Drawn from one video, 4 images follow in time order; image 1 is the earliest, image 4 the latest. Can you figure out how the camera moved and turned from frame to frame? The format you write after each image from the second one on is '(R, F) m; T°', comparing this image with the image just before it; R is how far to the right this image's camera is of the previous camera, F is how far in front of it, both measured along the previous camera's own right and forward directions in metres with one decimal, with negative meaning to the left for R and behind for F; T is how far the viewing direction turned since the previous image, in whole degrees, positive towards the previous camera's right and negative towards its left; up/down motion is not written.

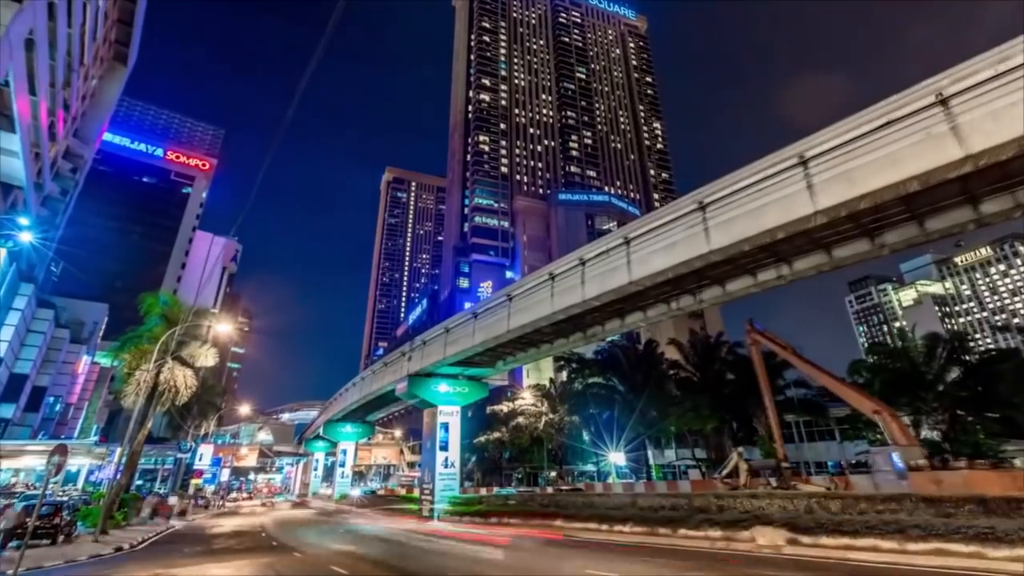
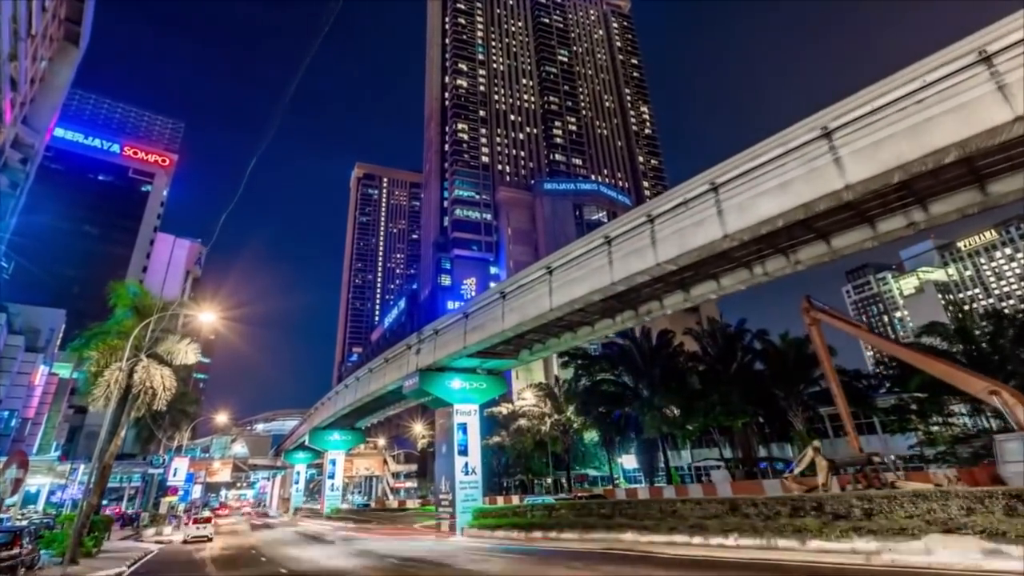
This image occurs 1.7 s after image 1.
(-2.5, +3.2) m; +3°
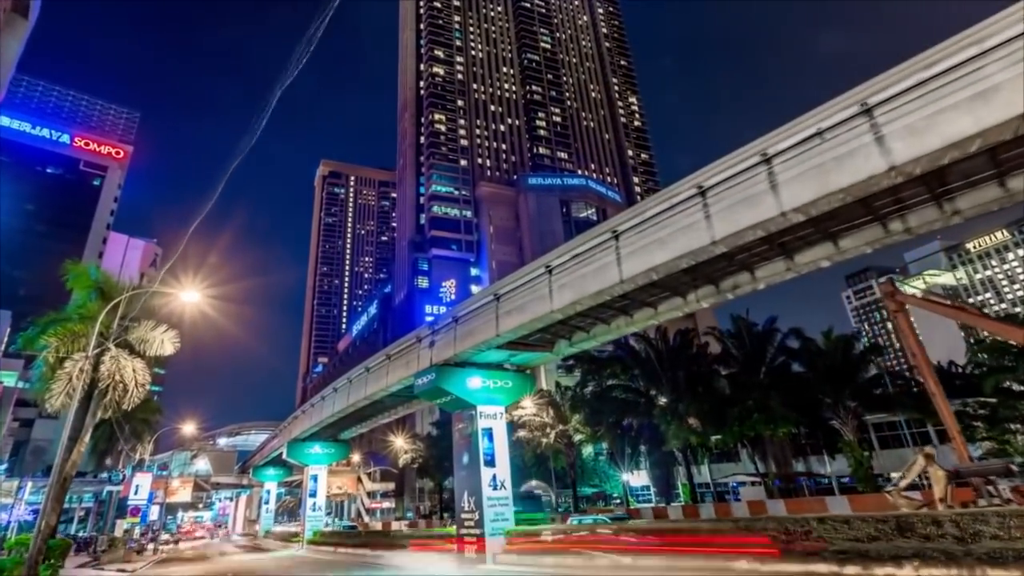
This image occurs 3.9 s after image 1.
(-2.9, +3.4) m; +3°
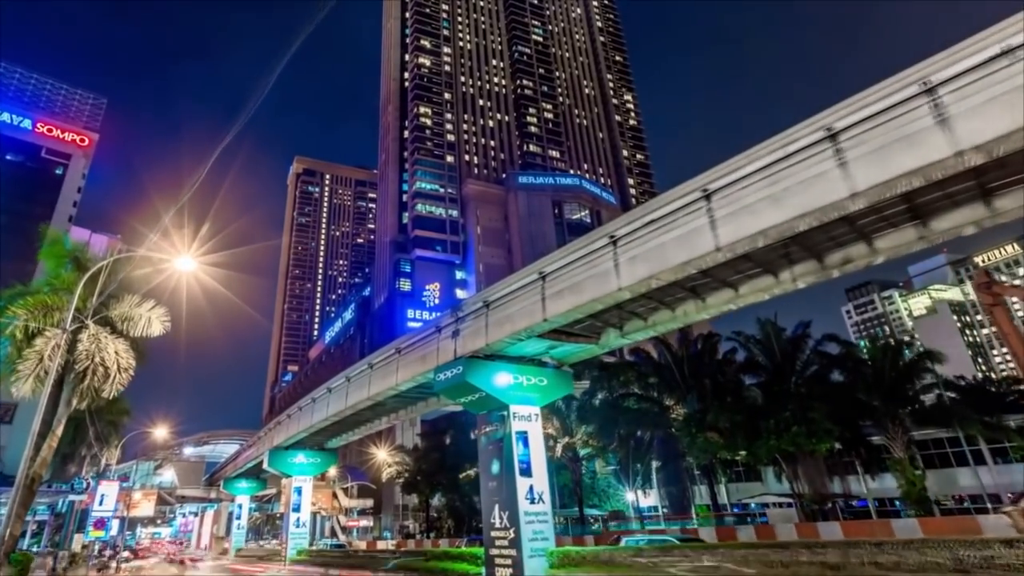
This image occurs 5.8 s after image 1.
(-2.7, +2.8) m; +3°
